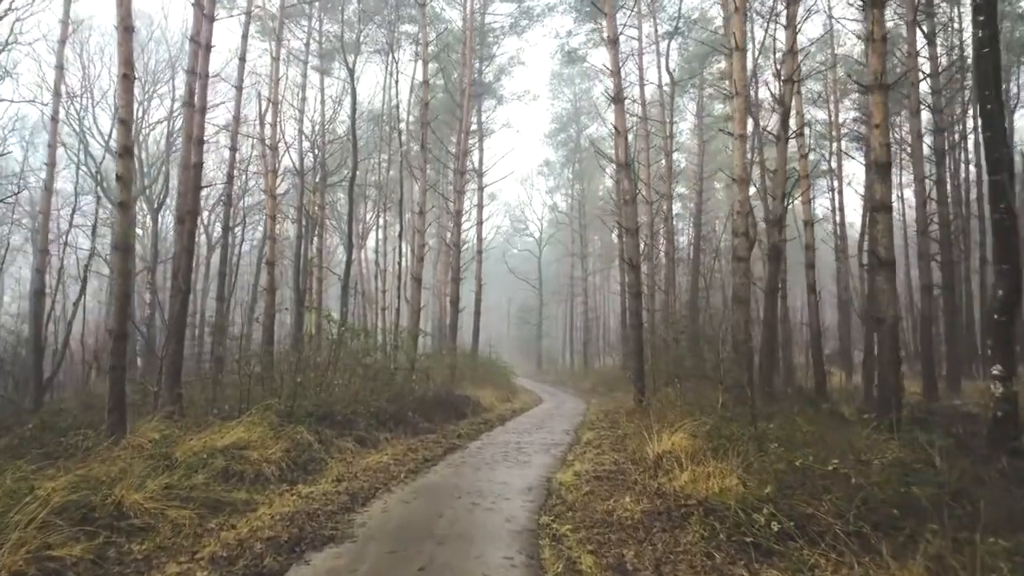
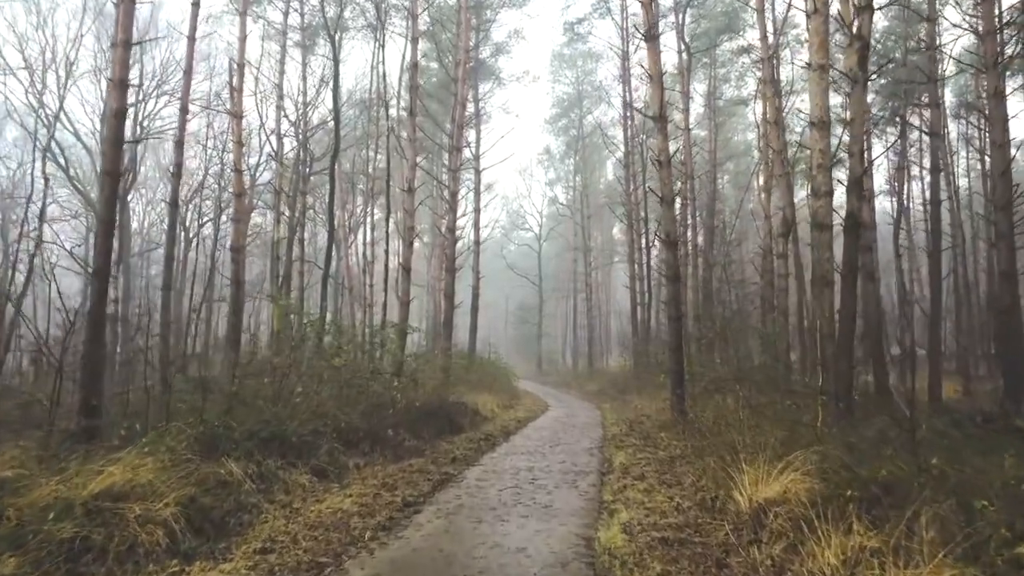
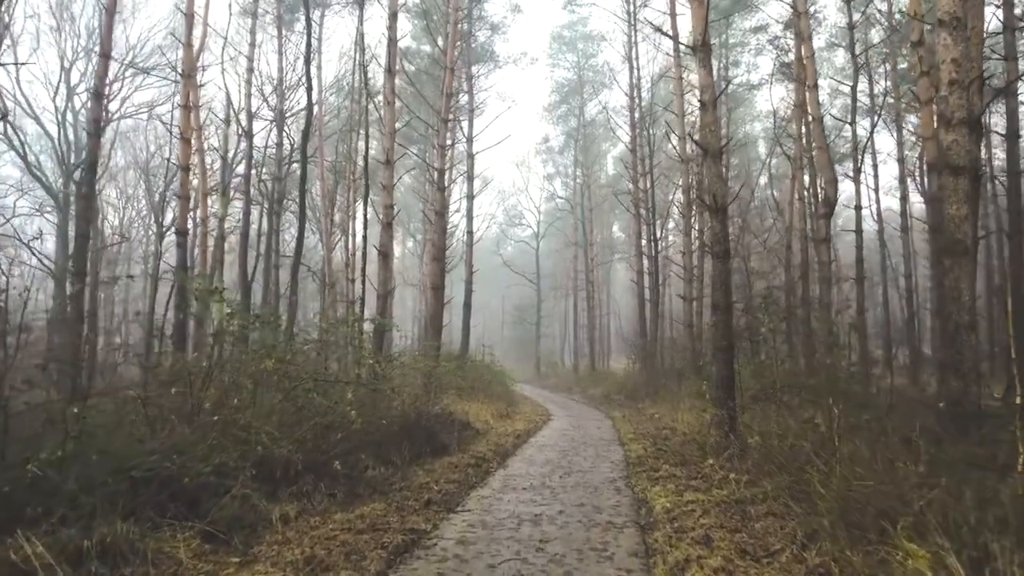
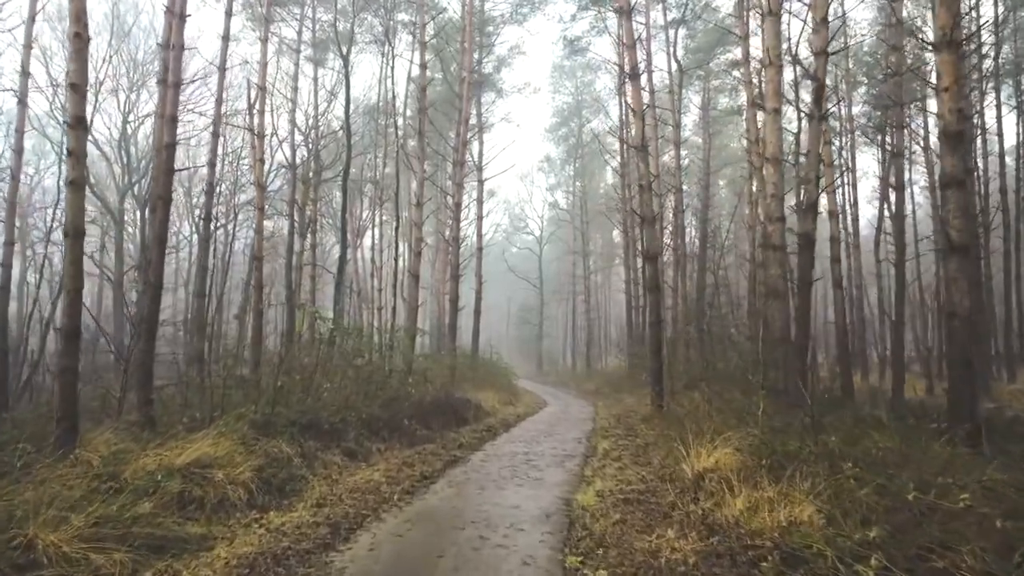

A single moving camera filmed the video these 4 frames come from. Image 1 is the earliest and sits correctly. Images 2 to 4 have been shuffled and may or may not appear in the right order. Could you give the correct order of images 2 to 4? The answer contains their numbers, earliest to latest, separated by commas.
4, 2, 3
